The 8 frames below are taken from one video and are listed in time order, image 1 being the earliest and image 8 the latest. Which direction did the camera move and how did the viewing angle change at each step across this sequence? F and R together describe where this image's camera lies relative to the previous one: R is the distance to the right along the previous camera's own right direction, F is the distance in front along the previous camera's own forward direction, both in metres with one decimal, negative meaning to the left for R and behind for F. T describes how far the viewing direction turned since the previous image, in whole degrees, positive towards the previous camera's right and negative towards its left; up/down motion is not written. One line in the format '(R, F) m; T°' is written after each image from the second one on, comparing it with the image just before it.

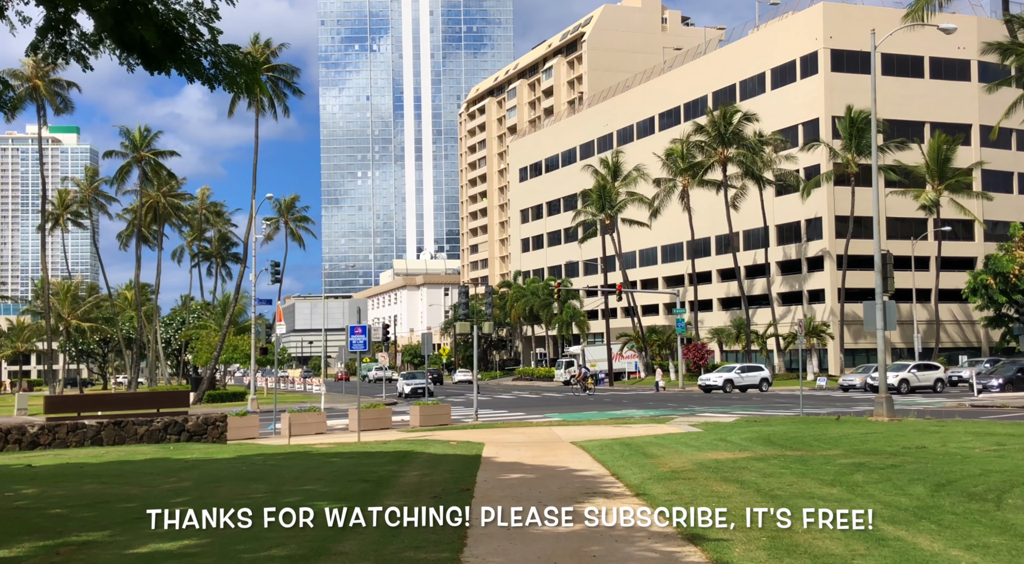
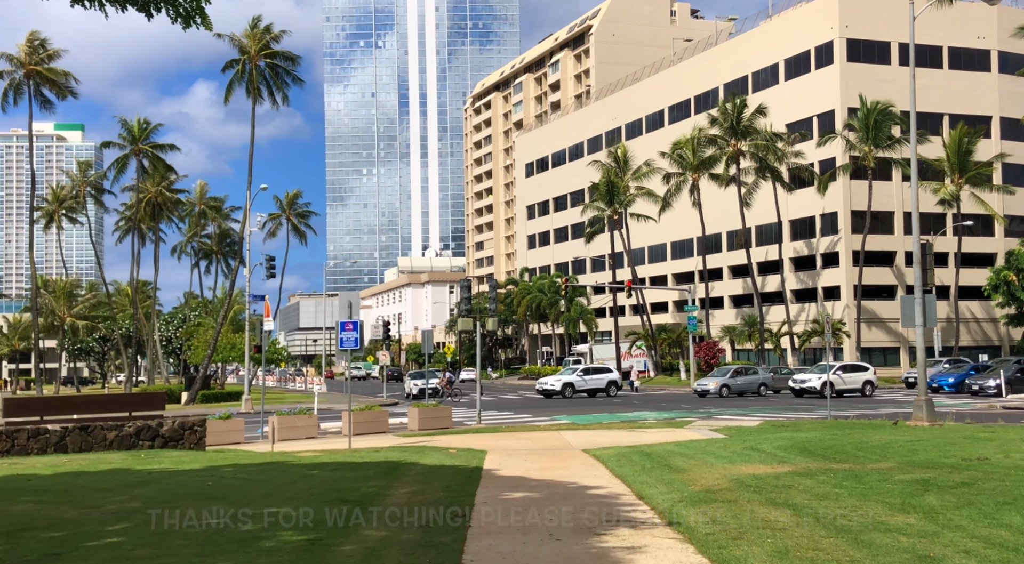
(0.0, +2.0) m; 0°
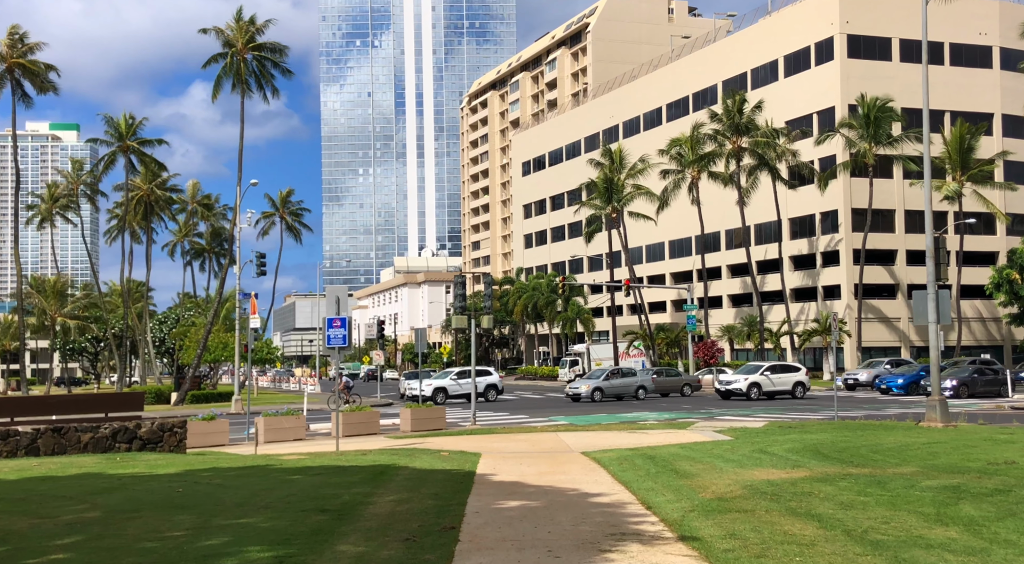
(0.0, +0.9) m; 0°
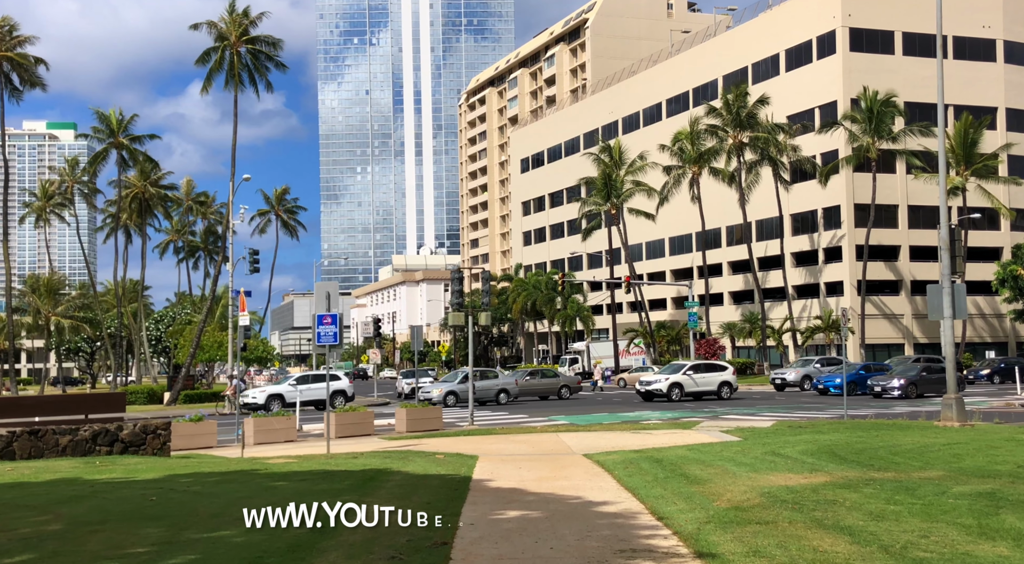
(0.0, +0.8) m; 0°
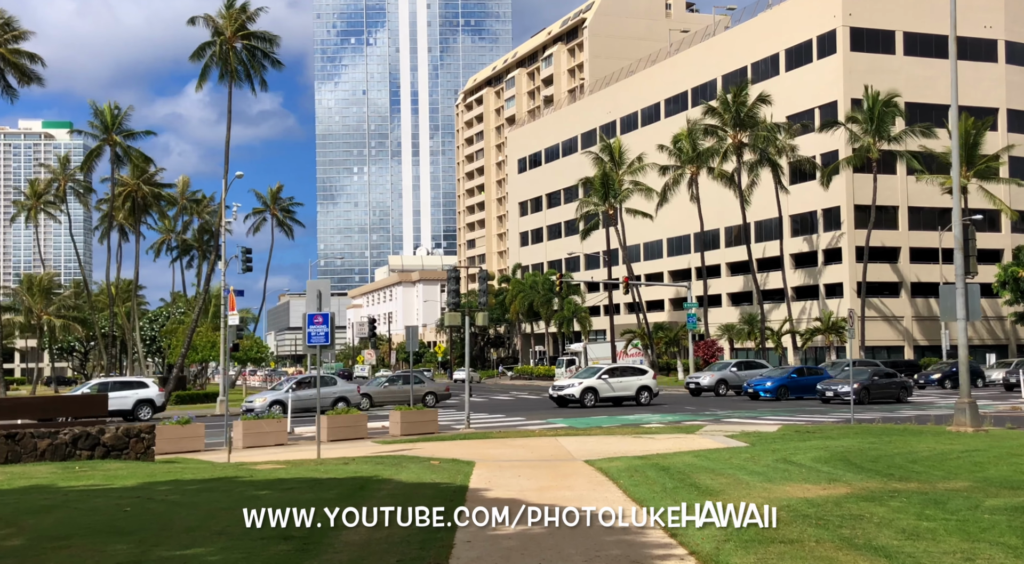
(0.0, +0.7) m; 0°
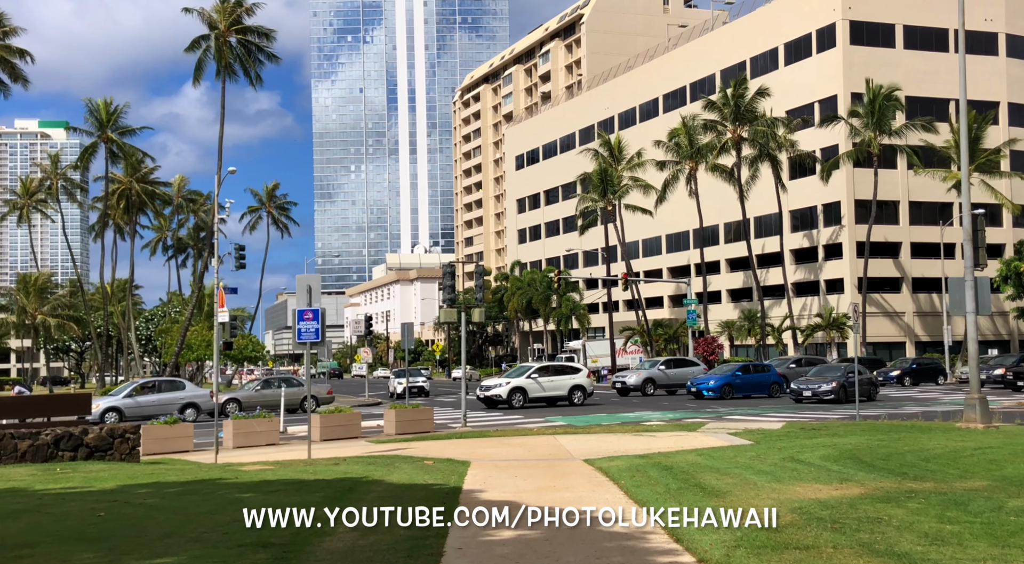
(0.0, +0.6) m; 0°
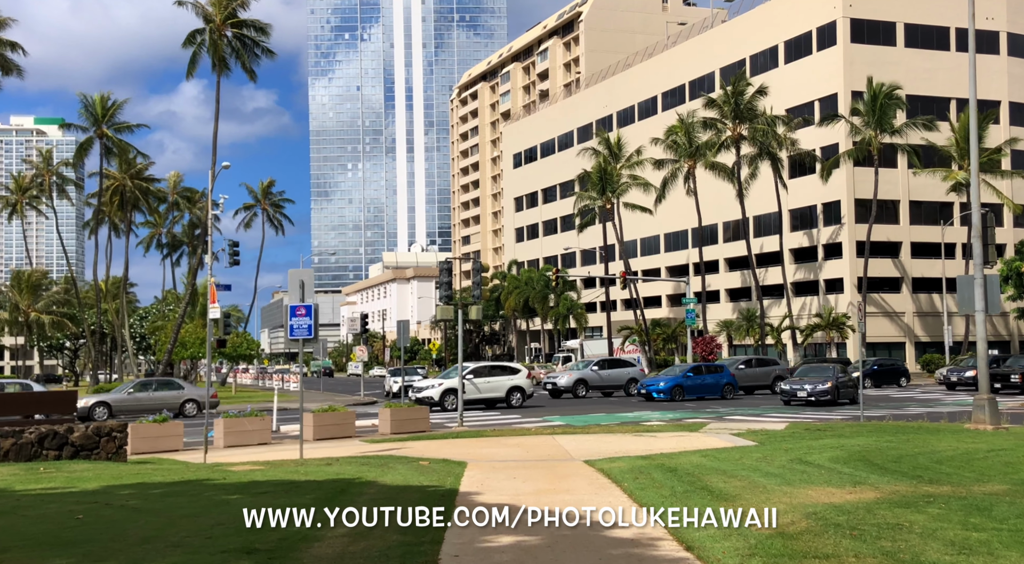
(0.0, +0.5) m; 0°
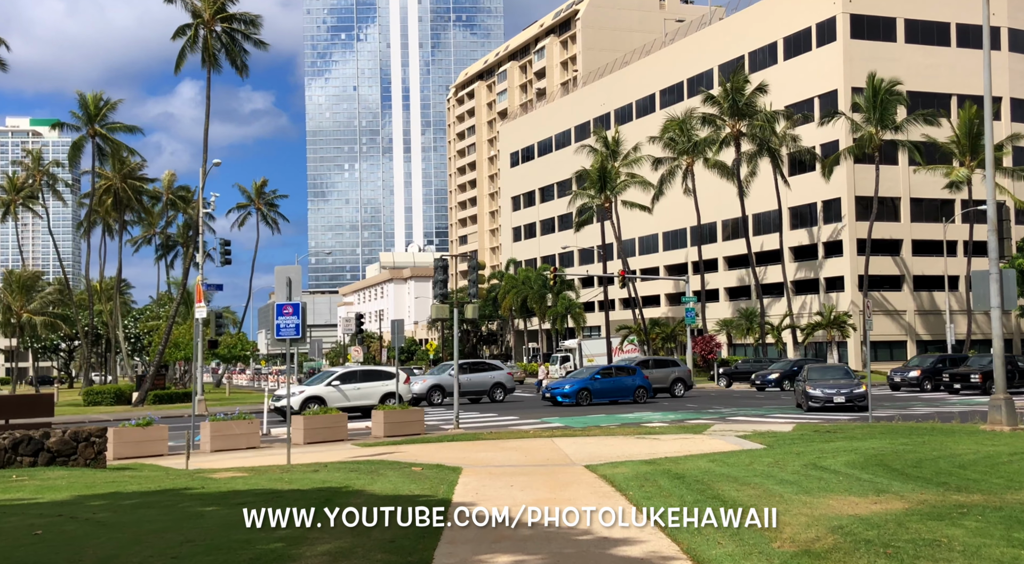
(0.0, +0.7) m; 0°
